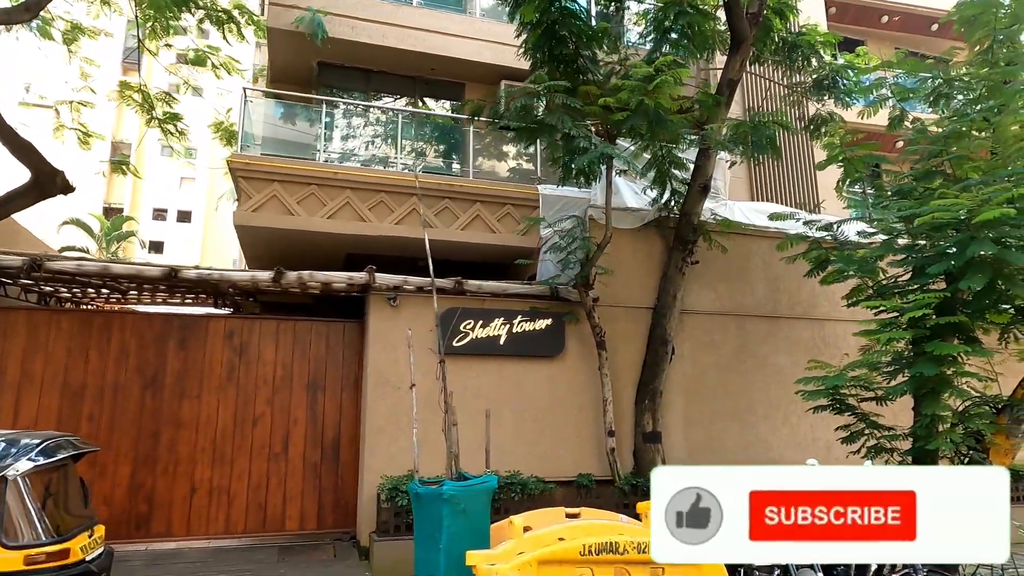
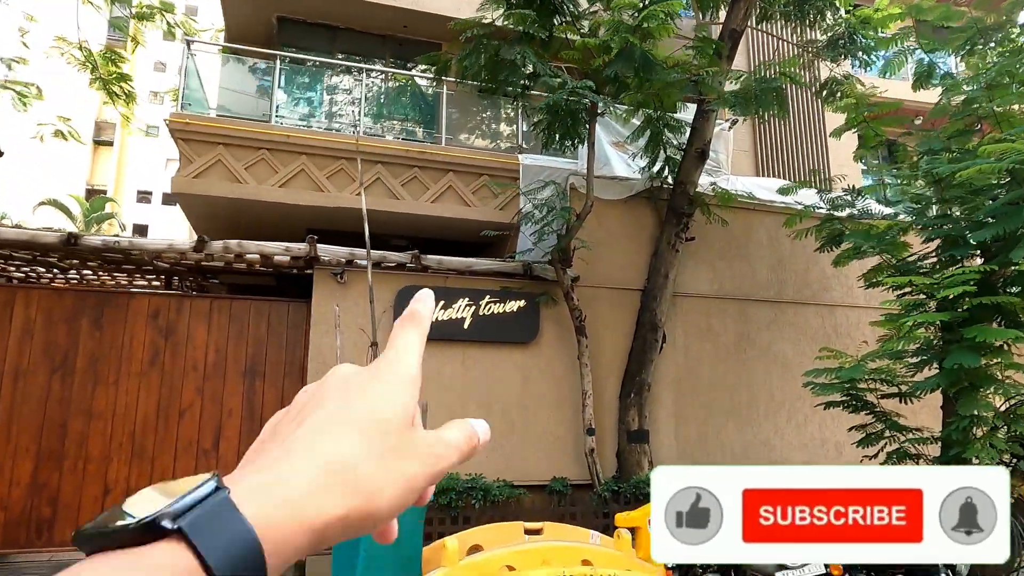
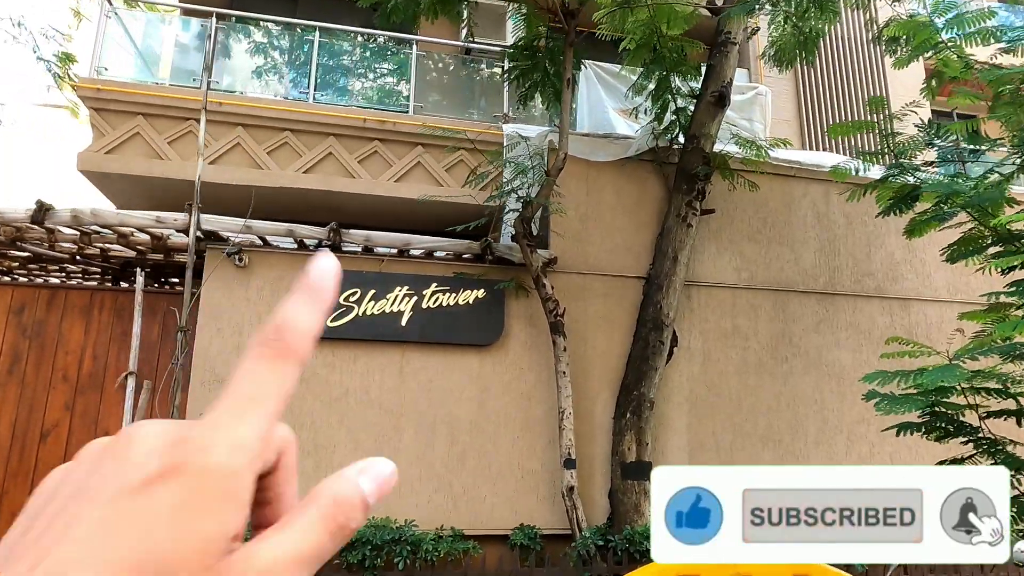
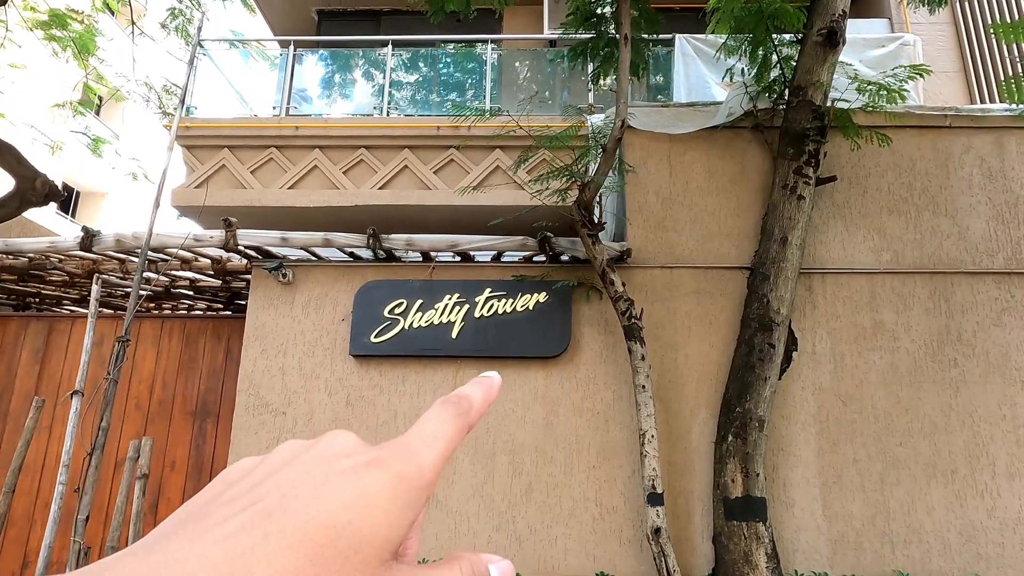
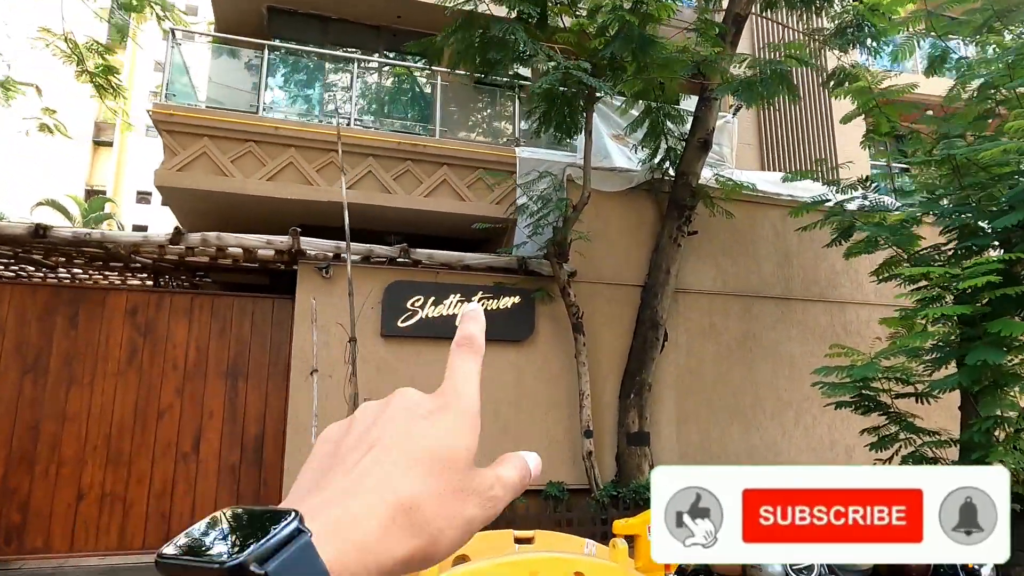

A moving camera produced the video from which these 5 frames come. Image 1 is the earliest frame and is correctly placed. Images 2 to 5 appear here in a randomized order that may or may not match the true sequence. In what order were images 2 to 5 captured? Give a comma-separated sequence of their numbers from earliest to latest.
2, 5, 3, 4
